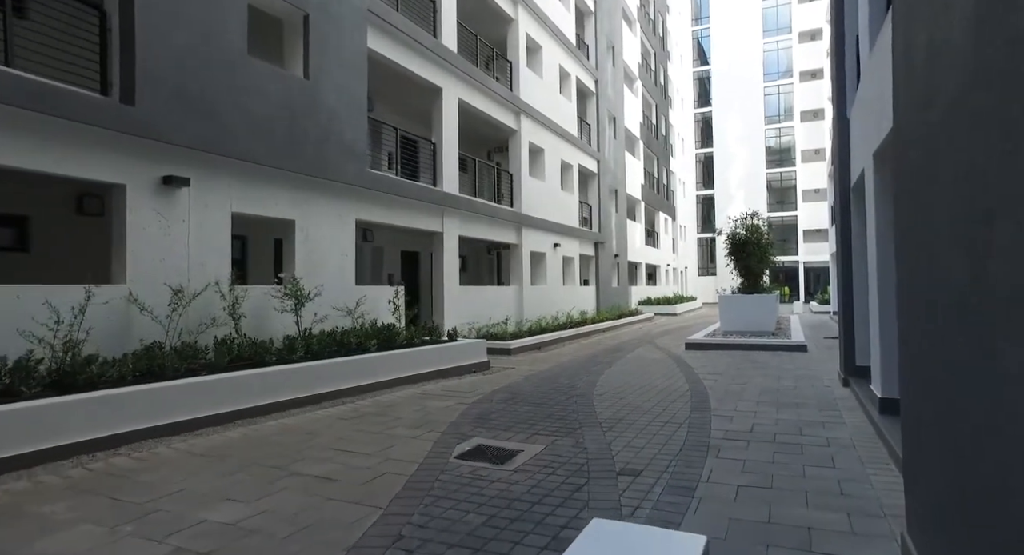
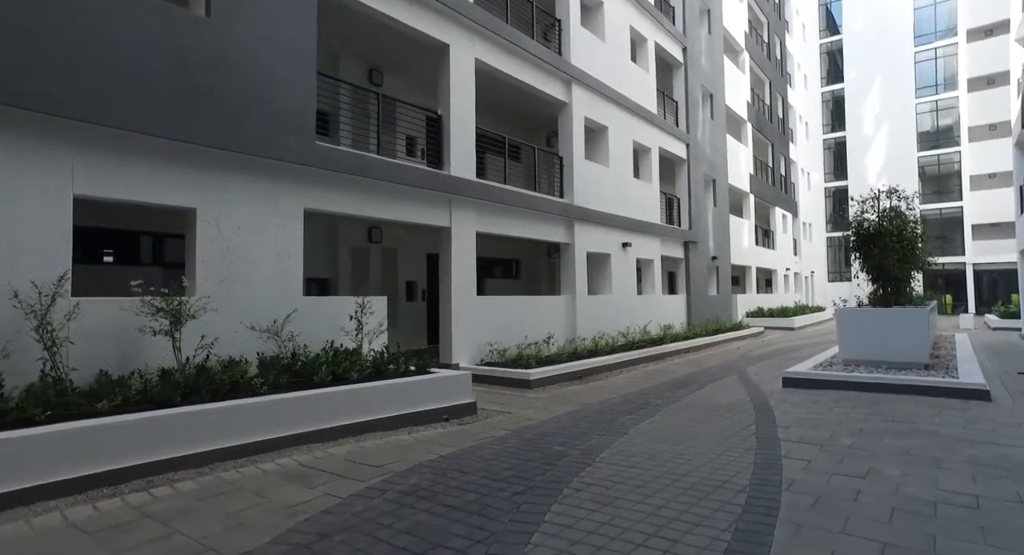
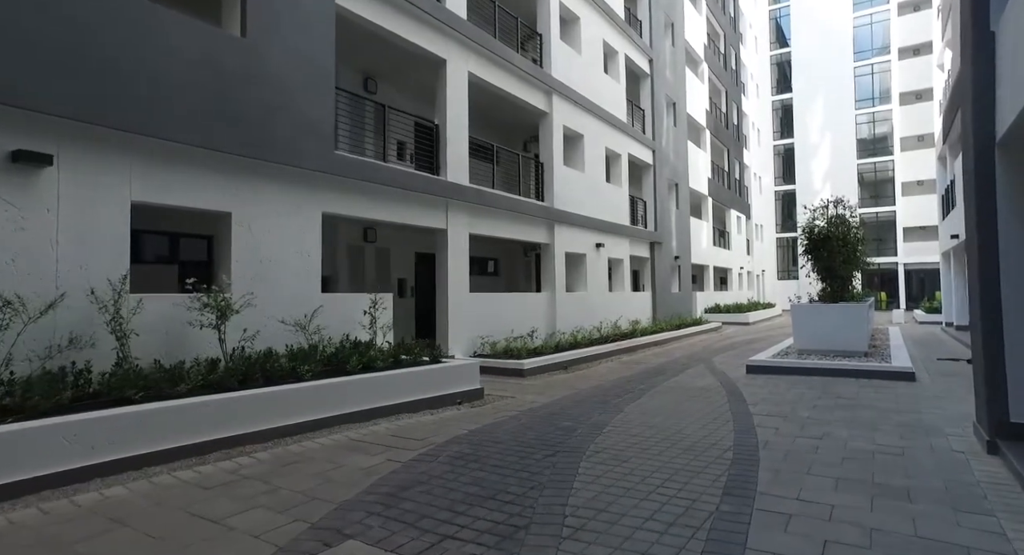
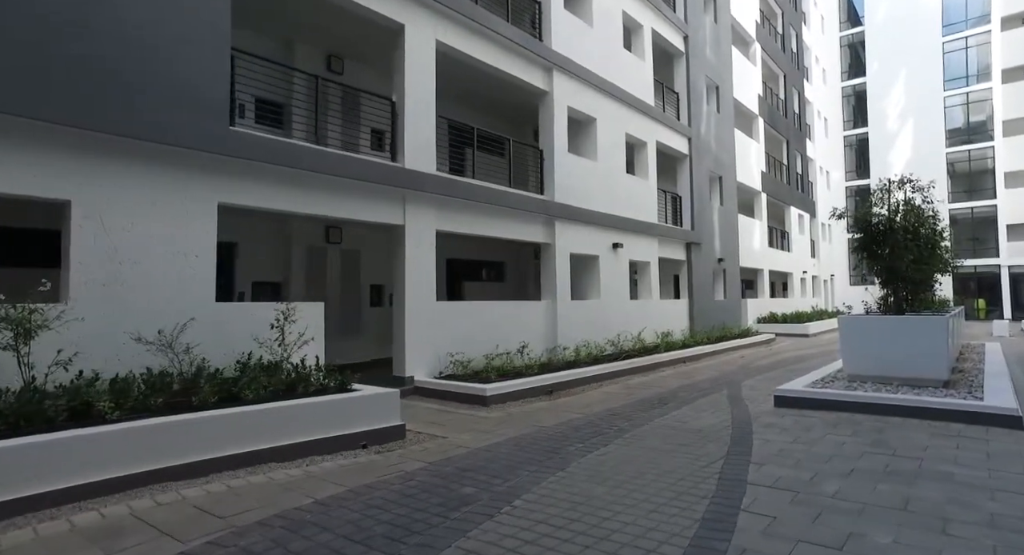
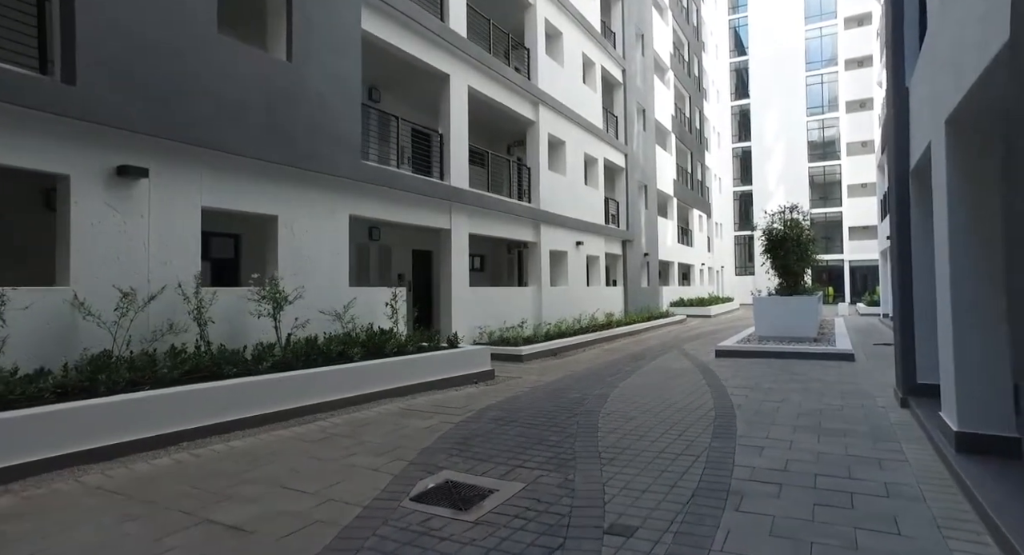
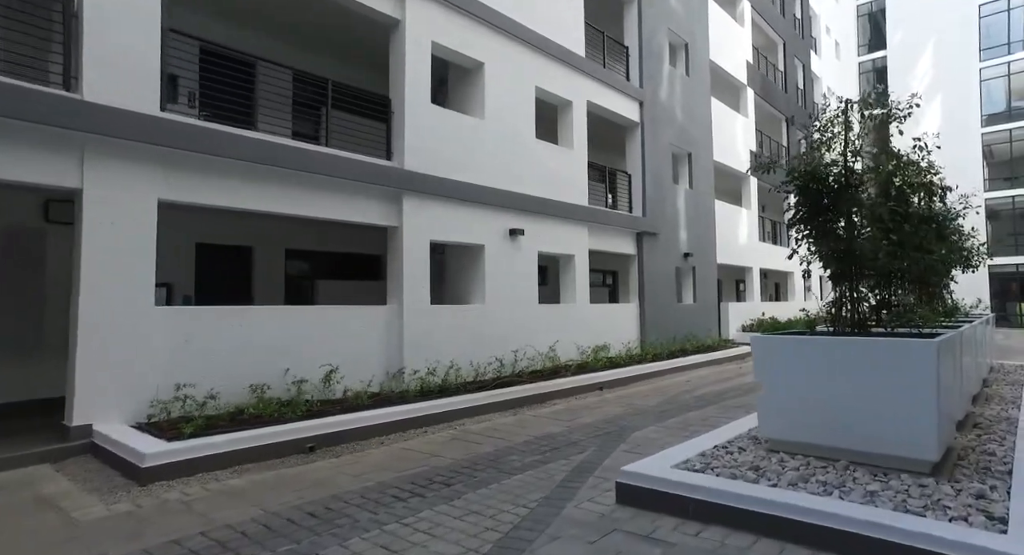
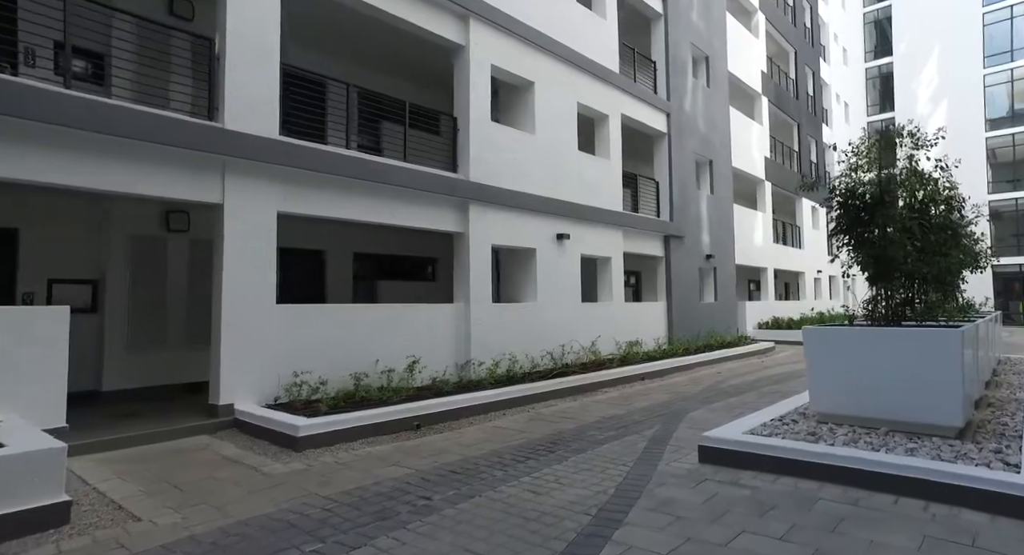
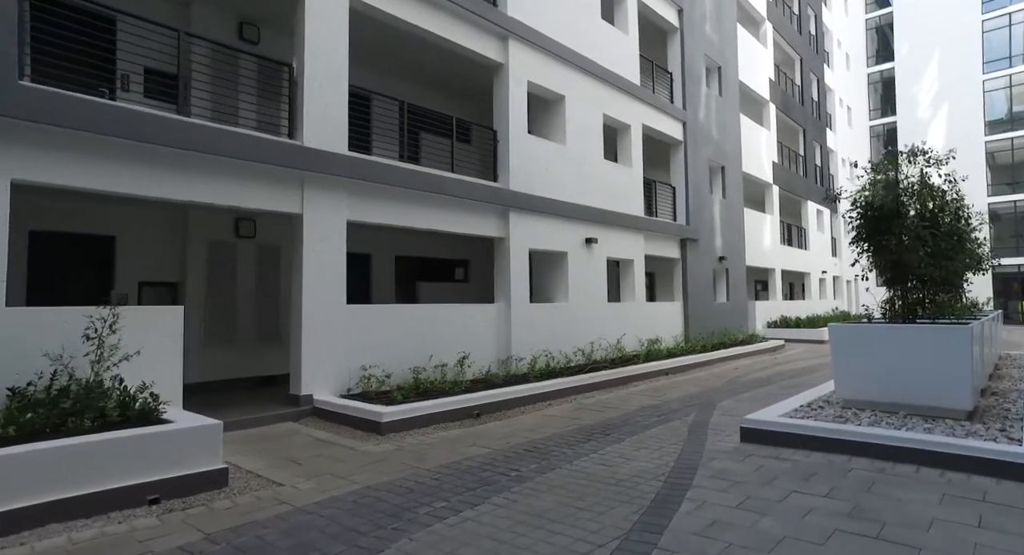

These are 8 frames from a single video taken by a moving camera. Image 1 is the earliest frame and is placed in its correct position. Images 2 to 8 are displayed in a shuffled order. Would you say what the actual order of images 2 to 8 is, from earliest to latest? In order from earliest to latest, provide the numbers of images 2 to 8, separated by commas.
5, 3, 2, 4, 8, 7, 6
